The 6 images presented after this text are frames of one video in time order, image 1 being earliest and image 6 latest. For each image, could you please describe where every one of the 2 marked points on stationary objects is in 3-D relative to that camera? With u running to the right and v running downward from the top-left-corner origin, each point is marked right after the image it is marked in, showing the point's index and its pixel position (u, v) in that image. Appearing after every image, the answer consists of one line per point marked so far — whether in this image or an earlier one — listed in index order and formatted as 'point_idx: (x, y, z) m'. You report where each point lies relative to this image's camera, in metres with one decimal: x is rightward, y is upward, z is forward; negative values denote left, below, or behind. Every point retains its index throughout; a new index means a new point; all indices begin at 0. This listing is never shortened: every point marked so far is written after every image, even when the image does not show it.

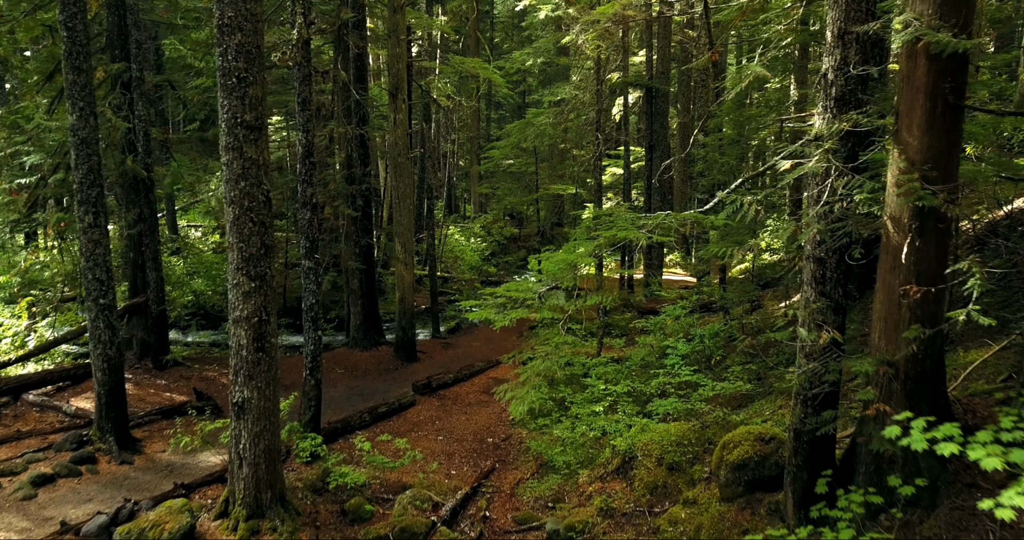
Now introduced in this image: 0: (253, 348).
0: (-3.0, -0.9, +5.8) m
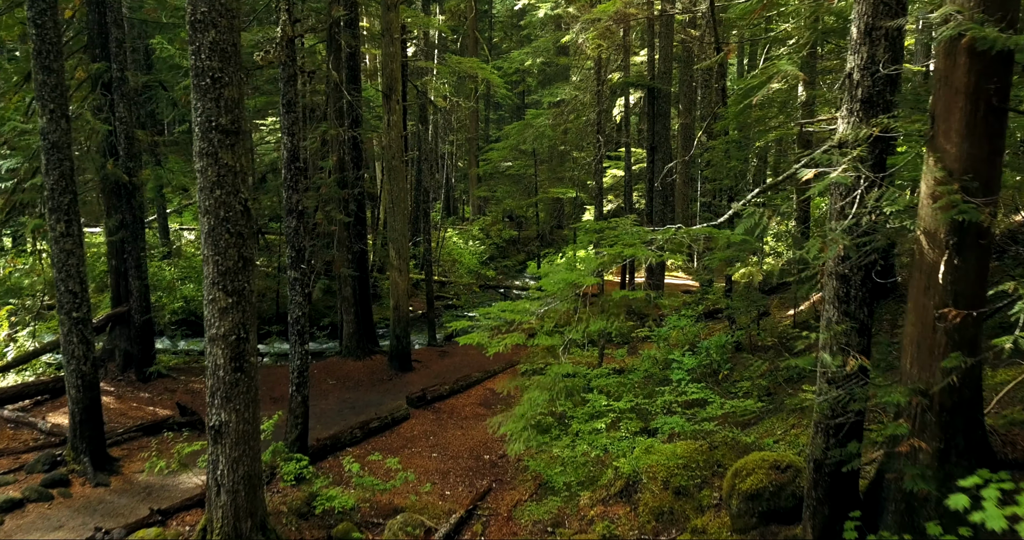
0: (-3.0, -1.1, +5.4) m
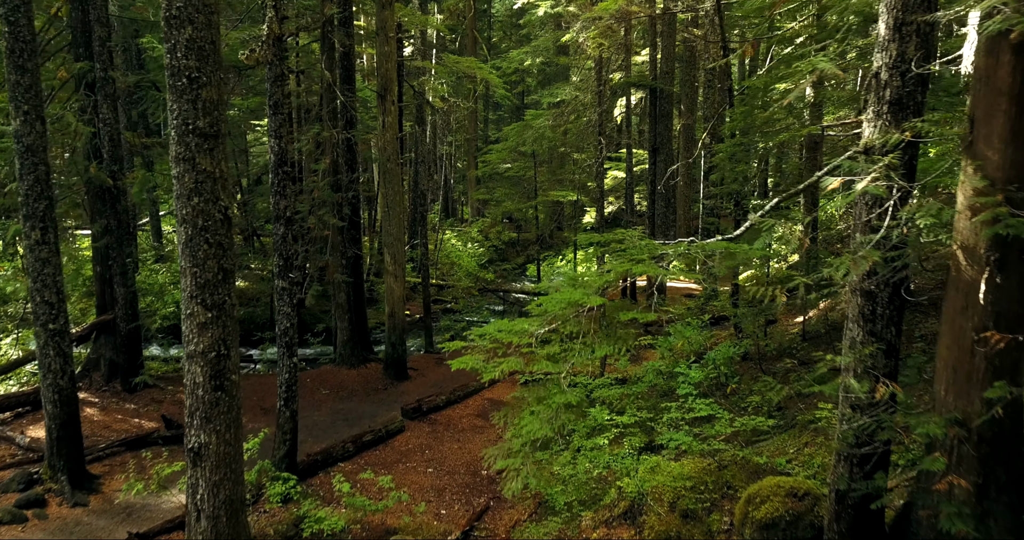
0: (-3.1, -1.2, +5.1) m
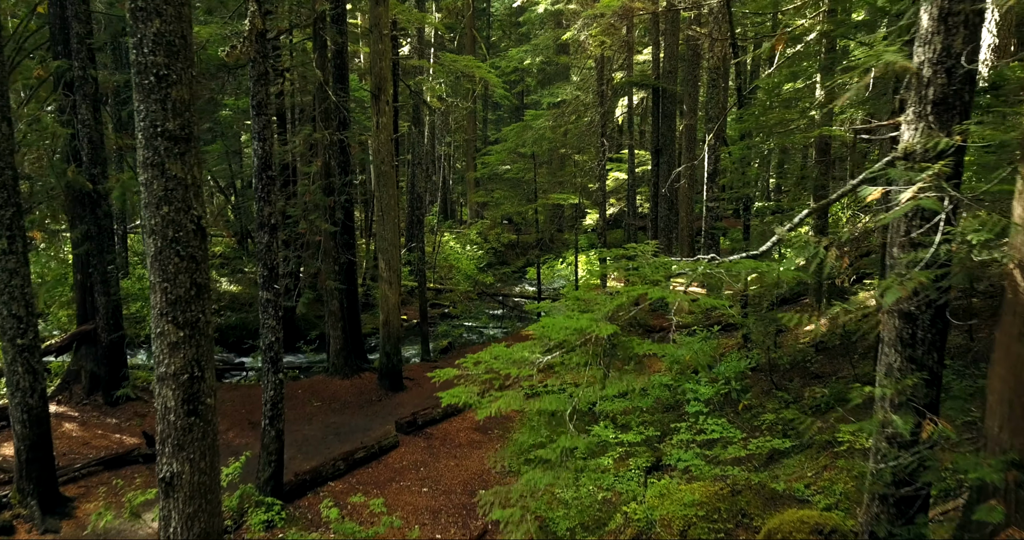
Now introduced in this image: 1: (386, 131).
0: (-3.1, -1.3, +4.7) m
1: (-2.7, +3.0, +10.7) m
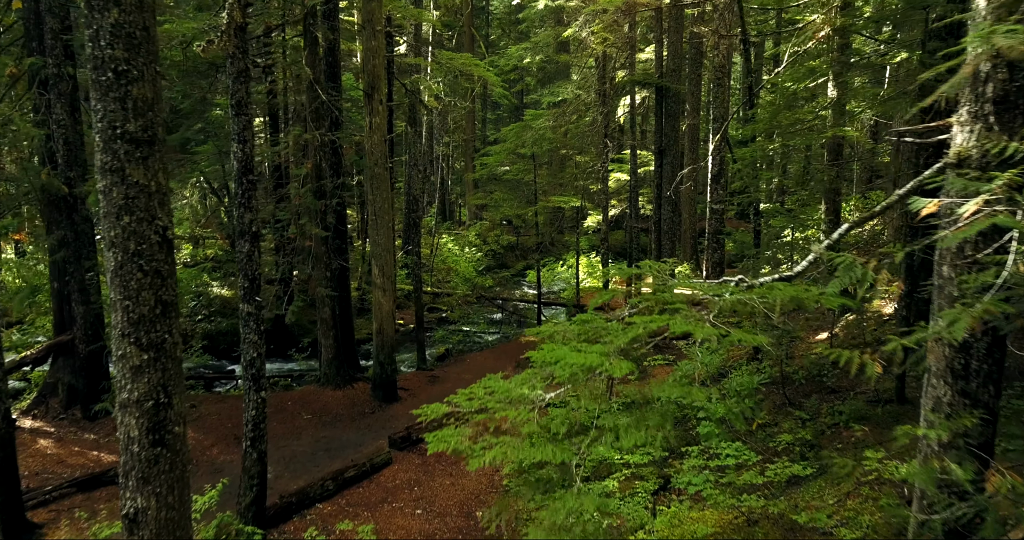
0: (-3.1, -1.5, +4.3) m
1: (-2.7, +2.8, +10.2) m
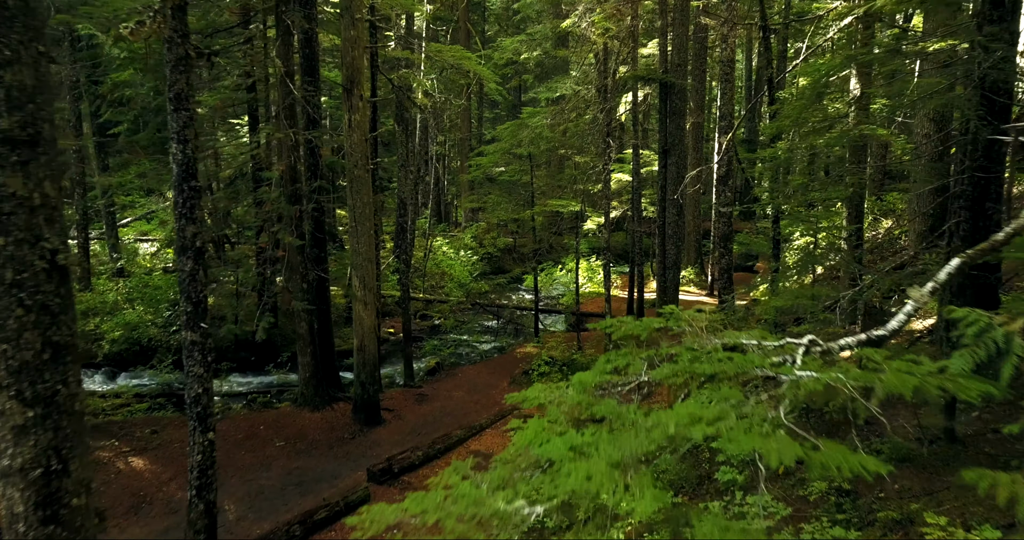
0: (-3.2, -1.7, +3.4) m
1: (-2.8, +2.6, +9.4) m
